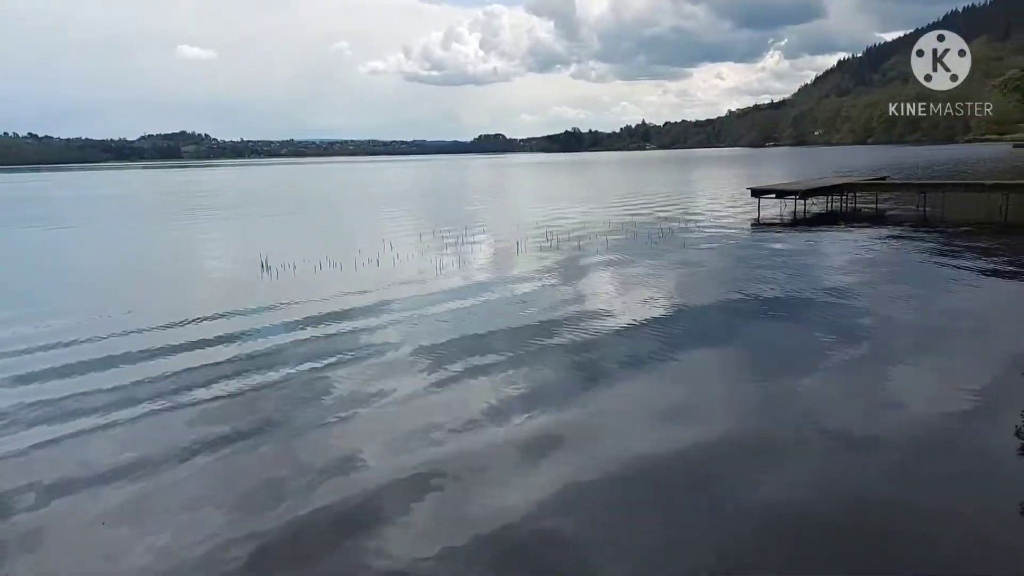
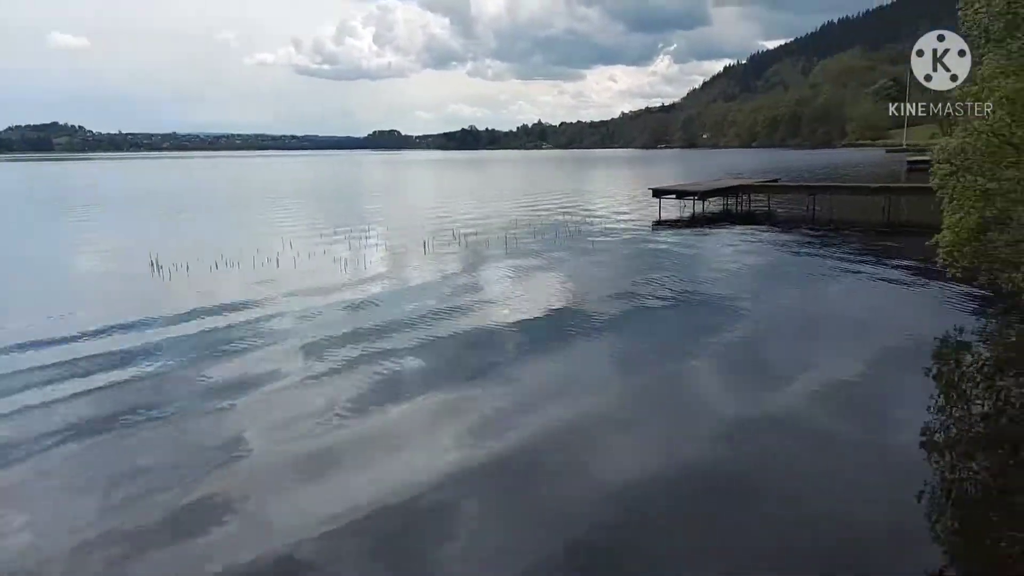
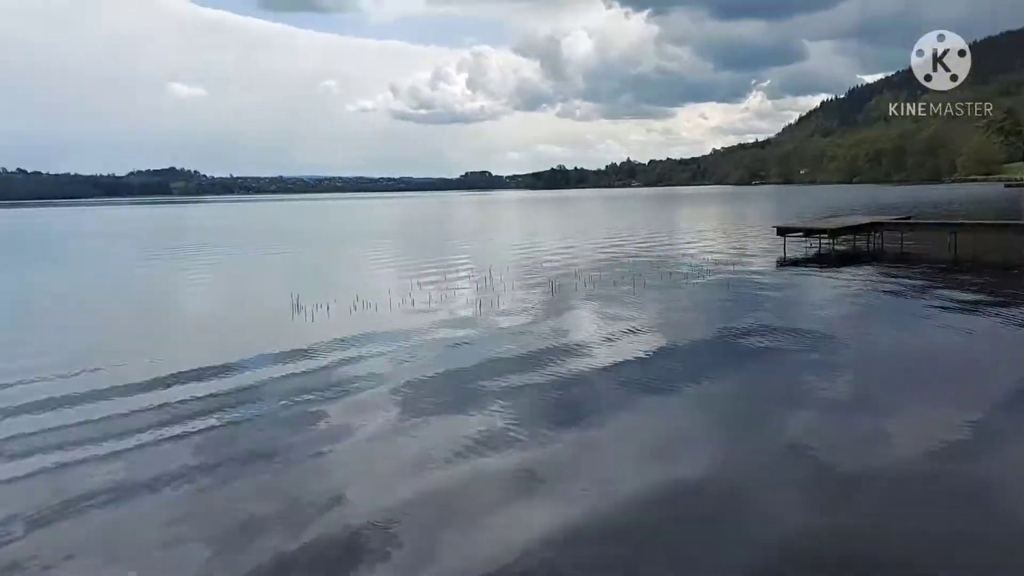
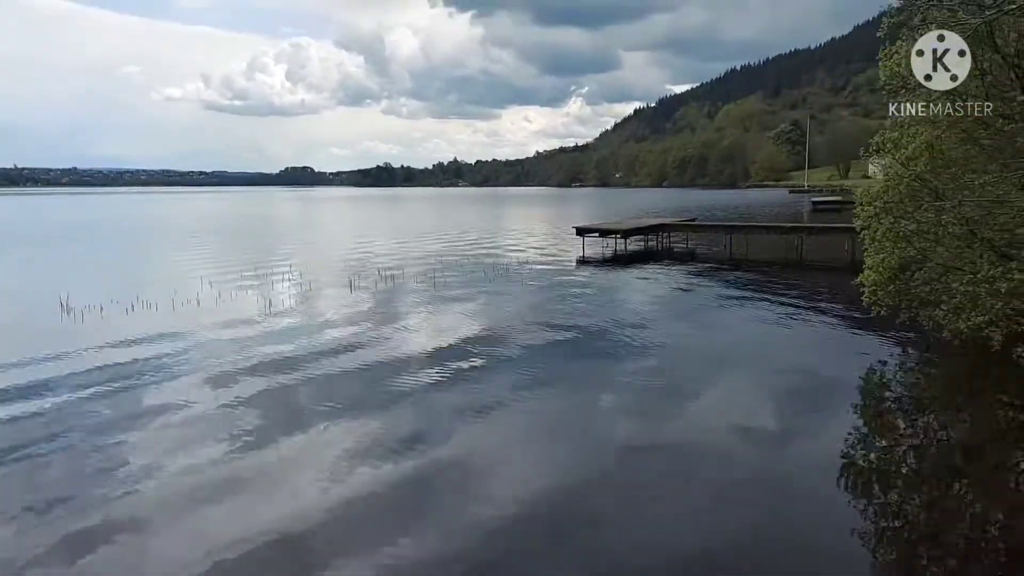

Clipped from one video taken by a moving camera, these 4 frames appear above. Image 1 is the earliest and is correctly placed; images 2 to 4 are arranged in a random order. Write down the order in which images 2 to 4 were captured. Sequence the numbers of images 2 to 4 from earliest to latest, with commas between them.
2, 4, 3
